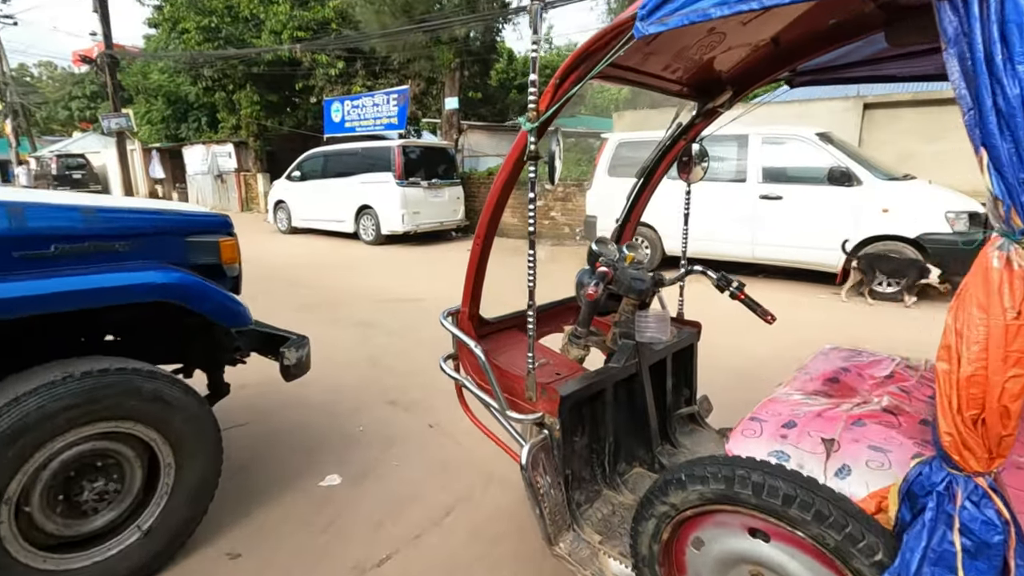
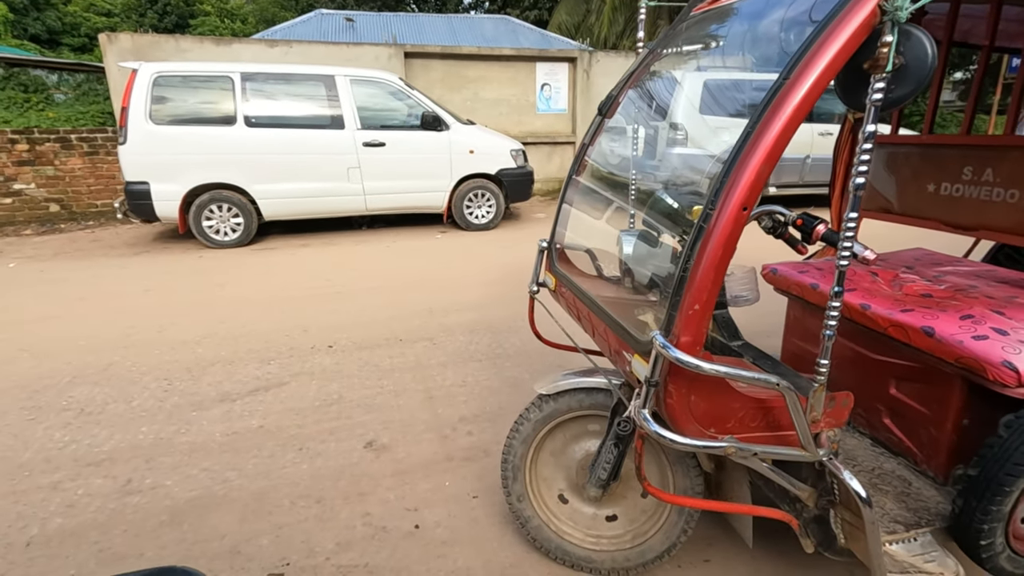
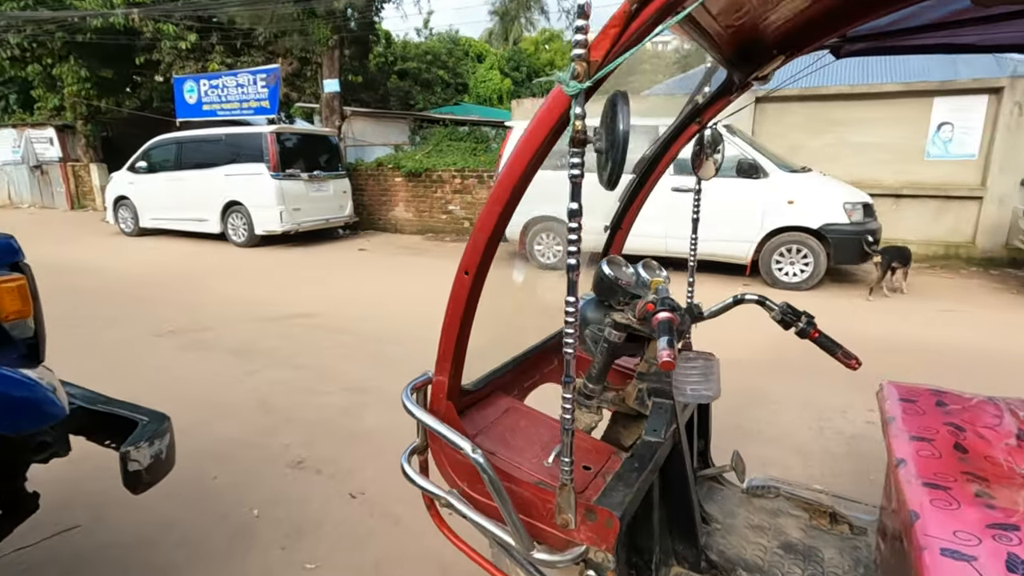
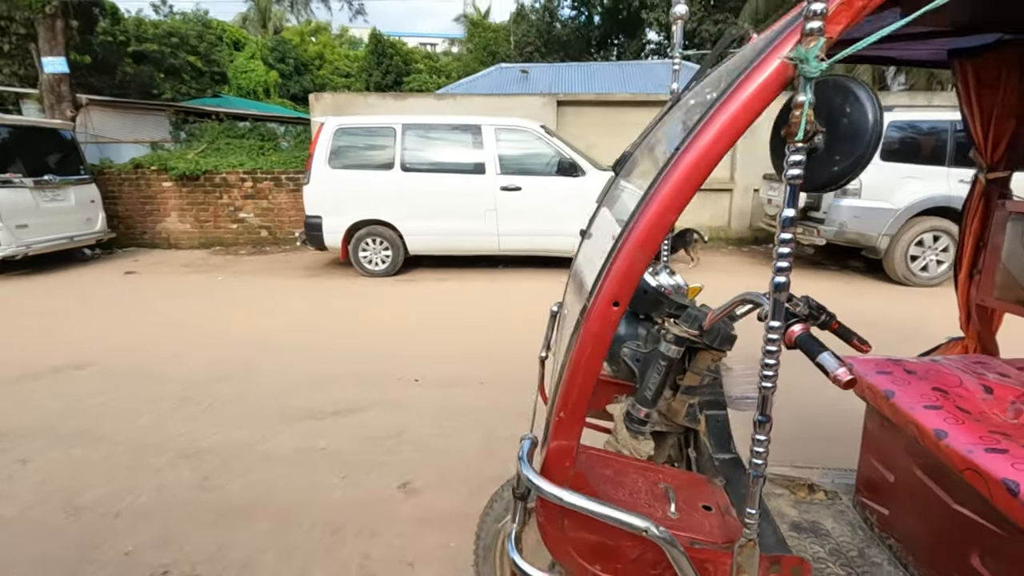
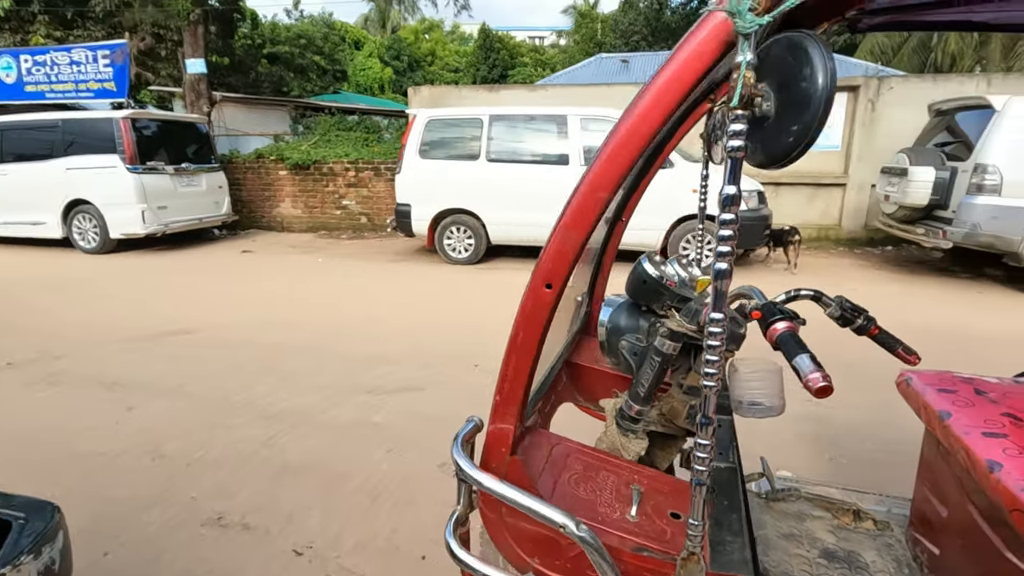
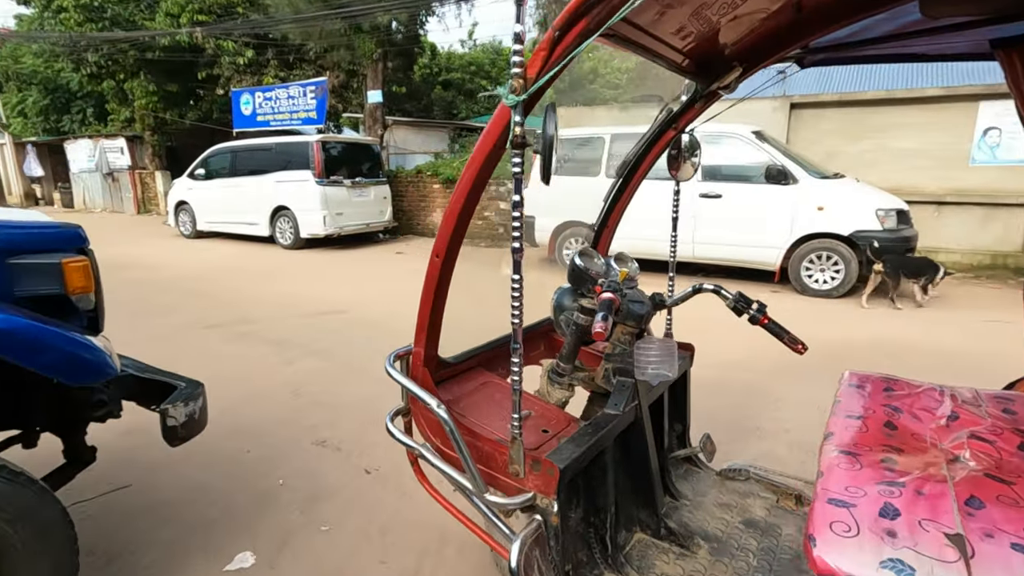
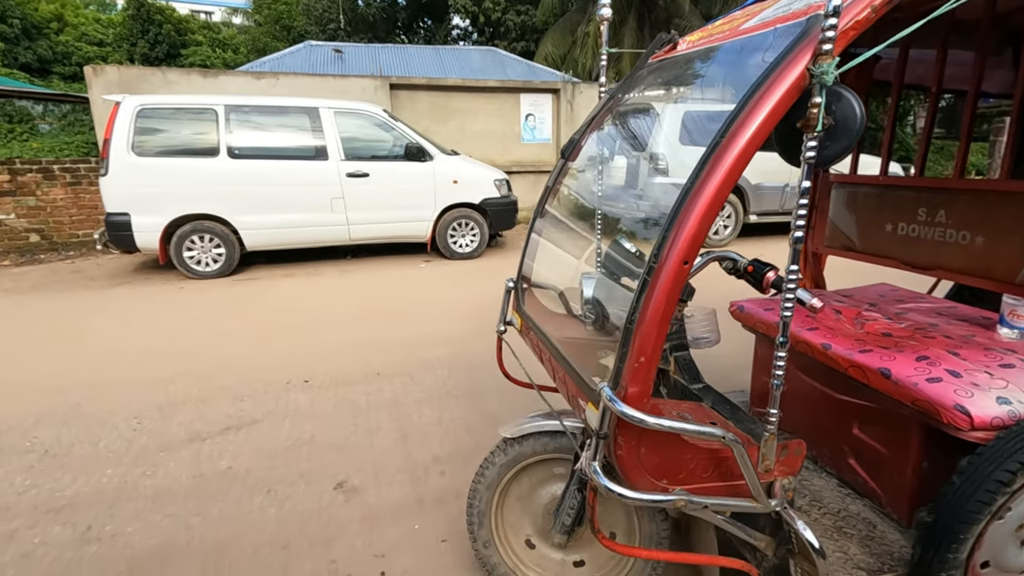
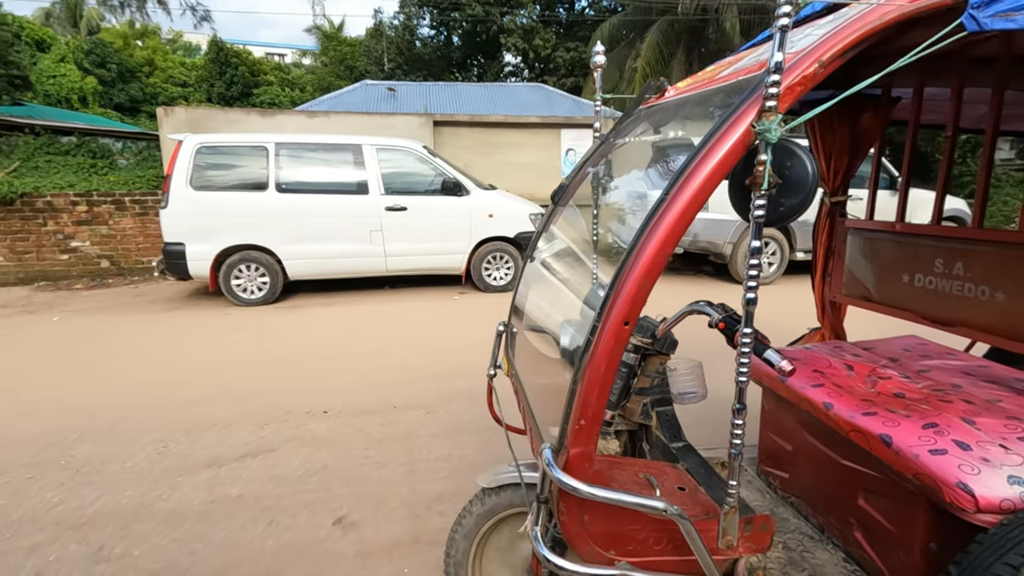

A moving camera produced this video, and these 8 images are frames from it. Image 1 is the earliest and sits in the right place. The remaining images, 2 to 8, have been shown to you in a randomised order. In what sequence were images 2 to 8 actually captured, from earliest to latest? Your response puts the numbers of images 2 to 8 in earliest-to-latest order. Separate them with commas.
6, 3, 5, 4, 8, 7, 2
